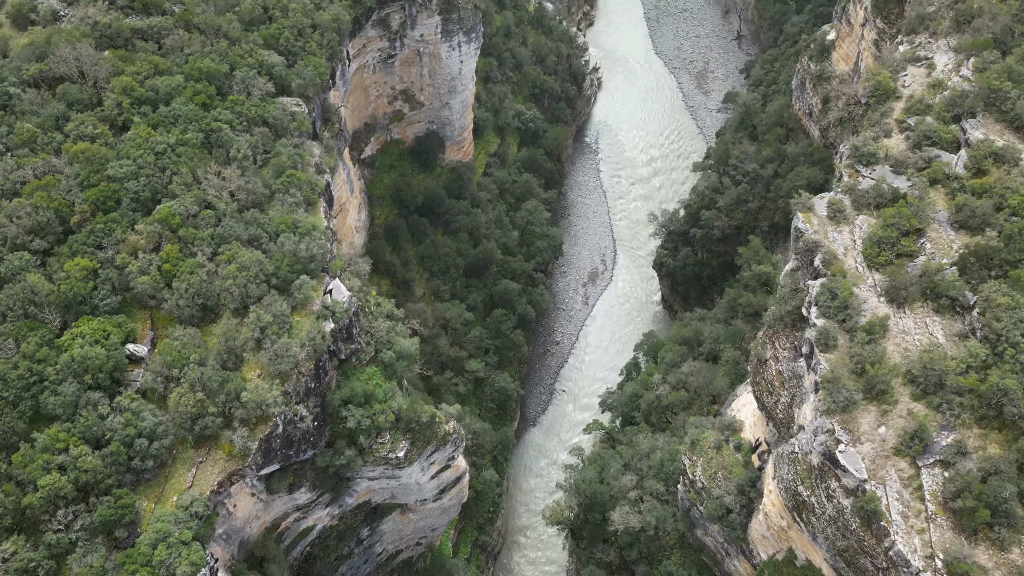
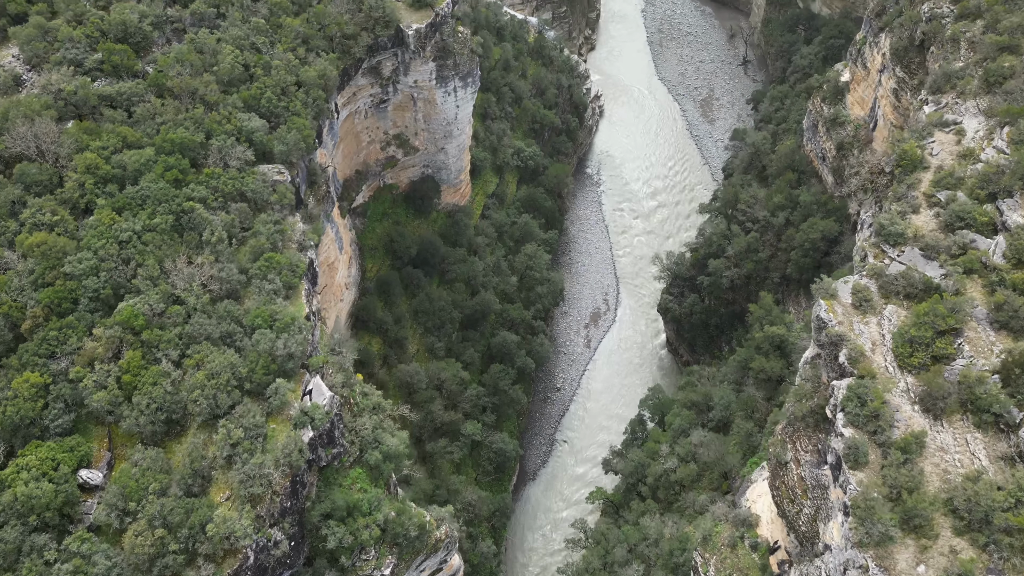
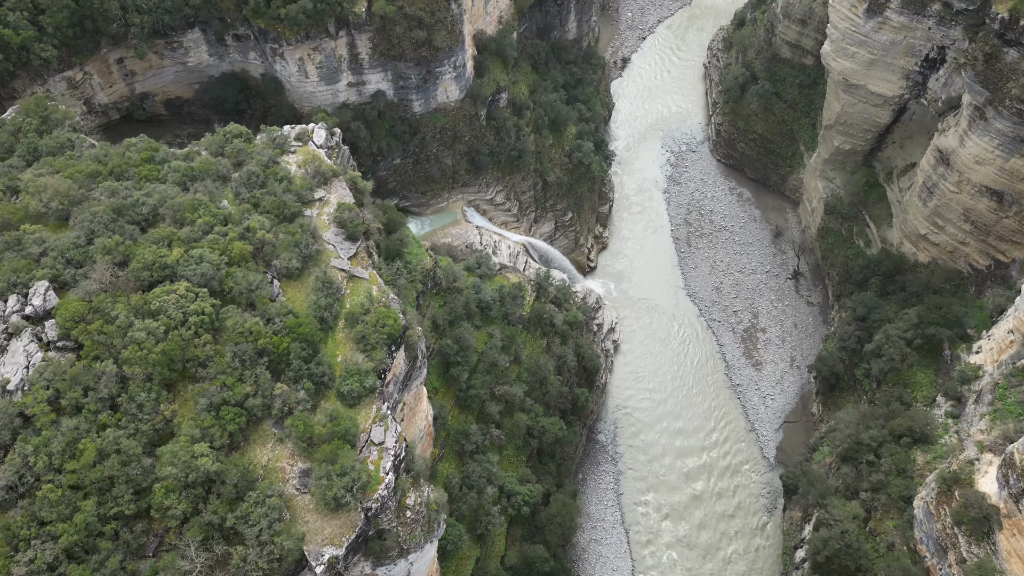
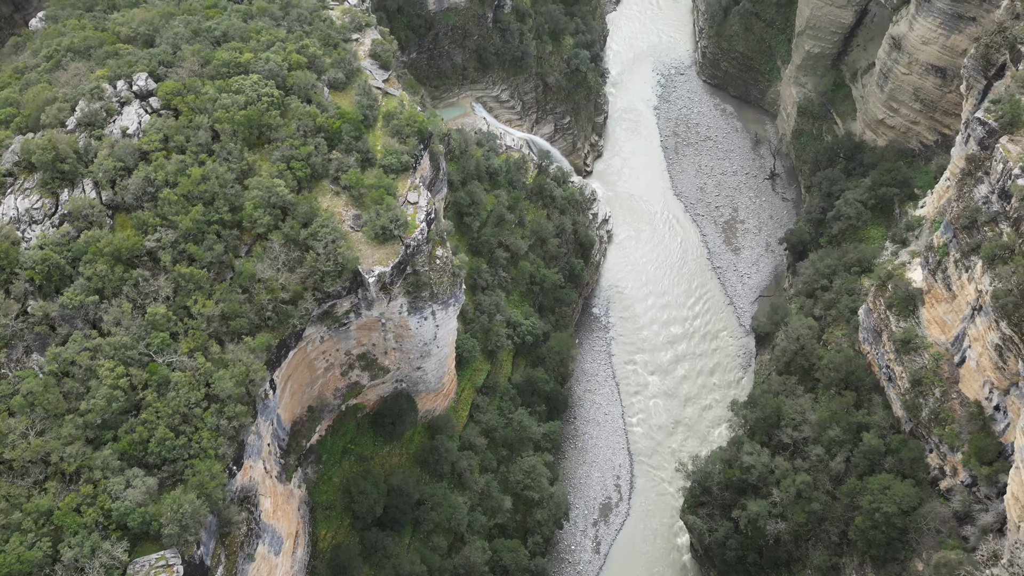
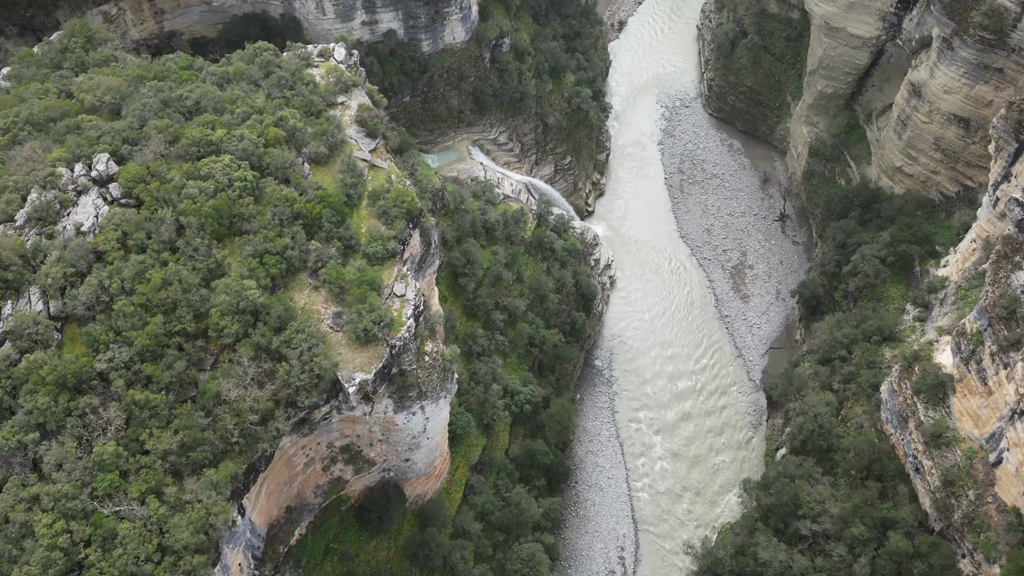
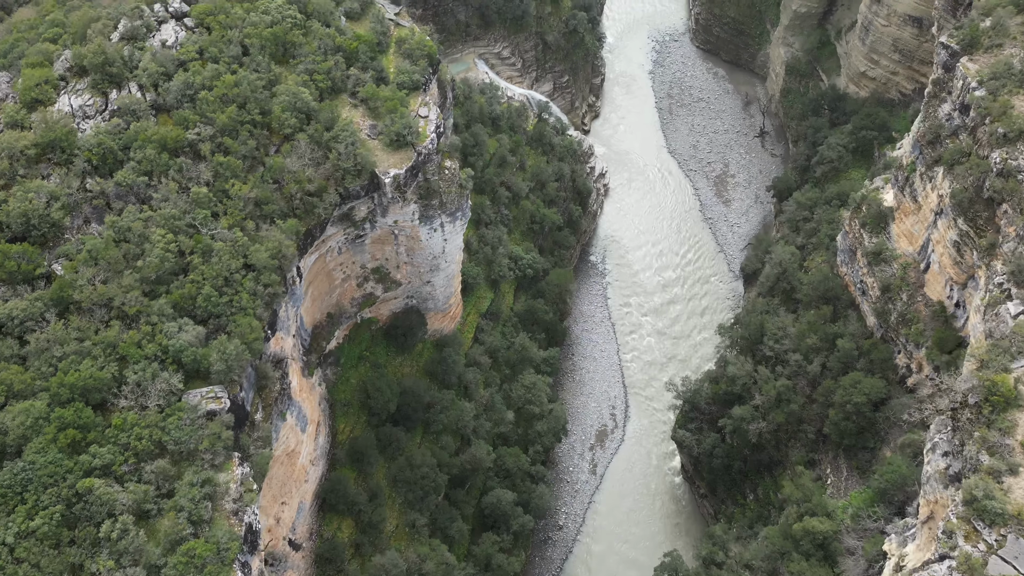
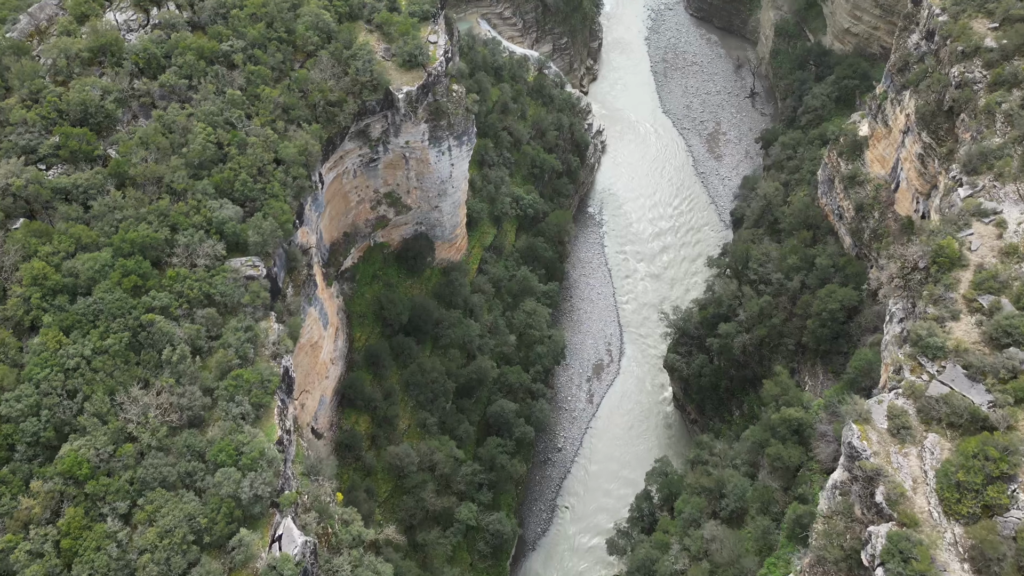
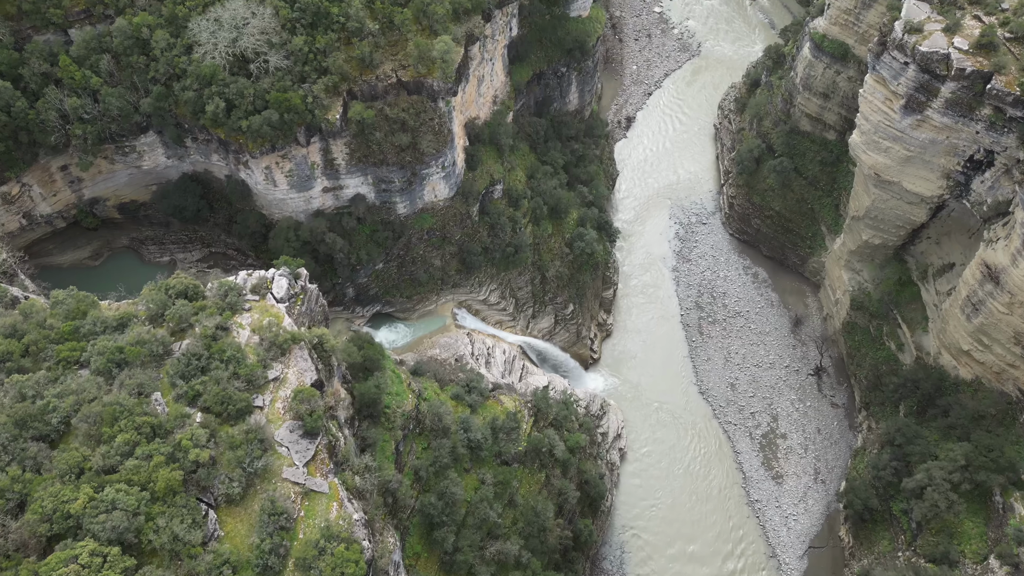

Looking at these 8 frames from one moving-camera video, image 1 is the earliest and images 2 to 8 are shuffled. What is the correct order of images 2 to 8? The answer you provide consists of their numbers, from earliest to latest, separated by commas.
2, 7, 6, 4, 5, 3, 8
